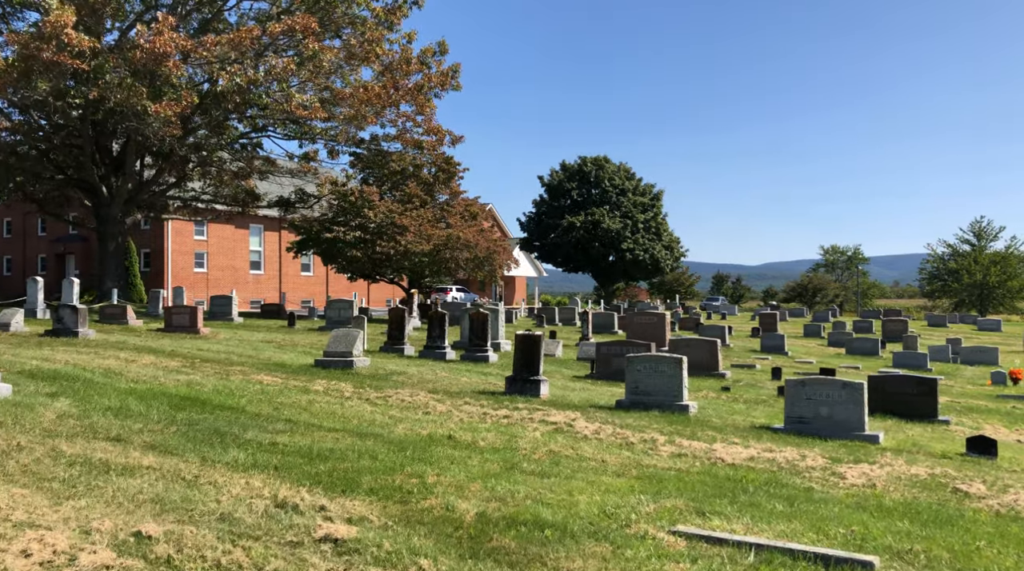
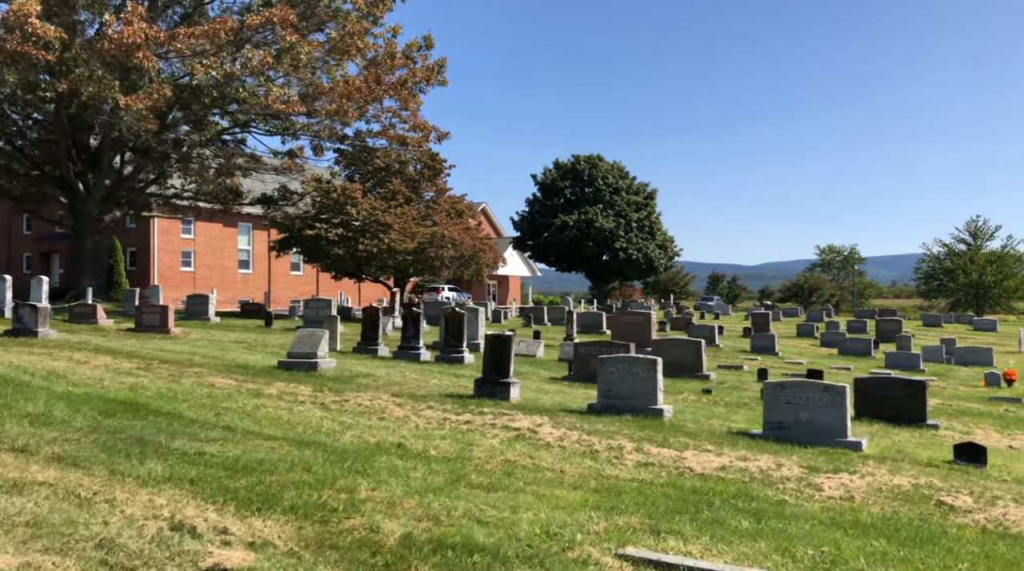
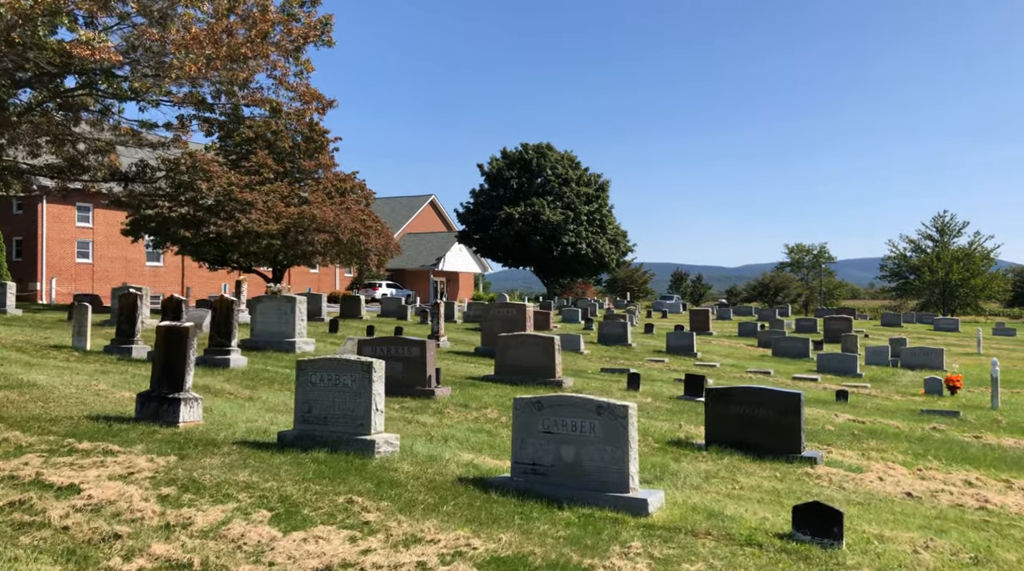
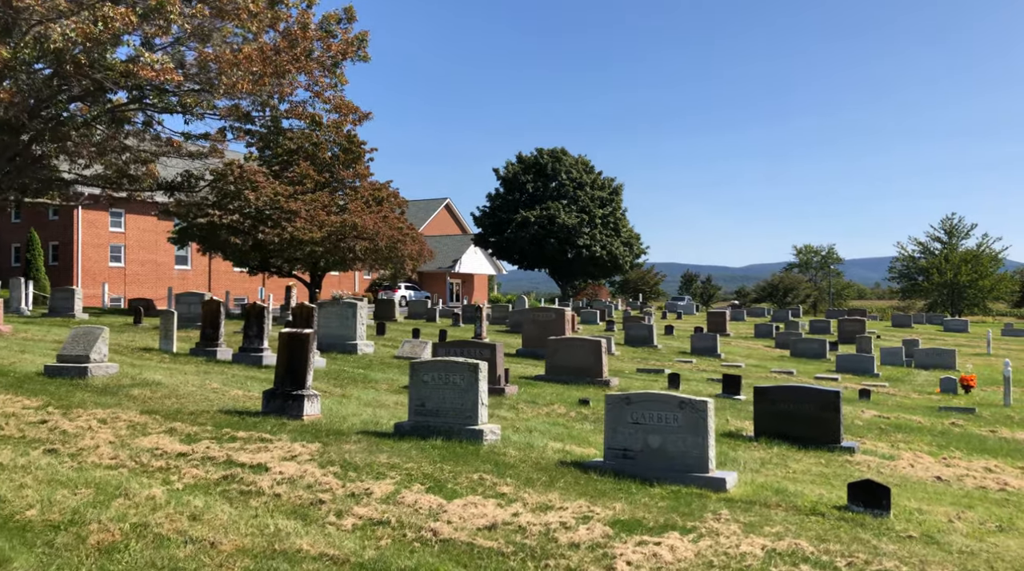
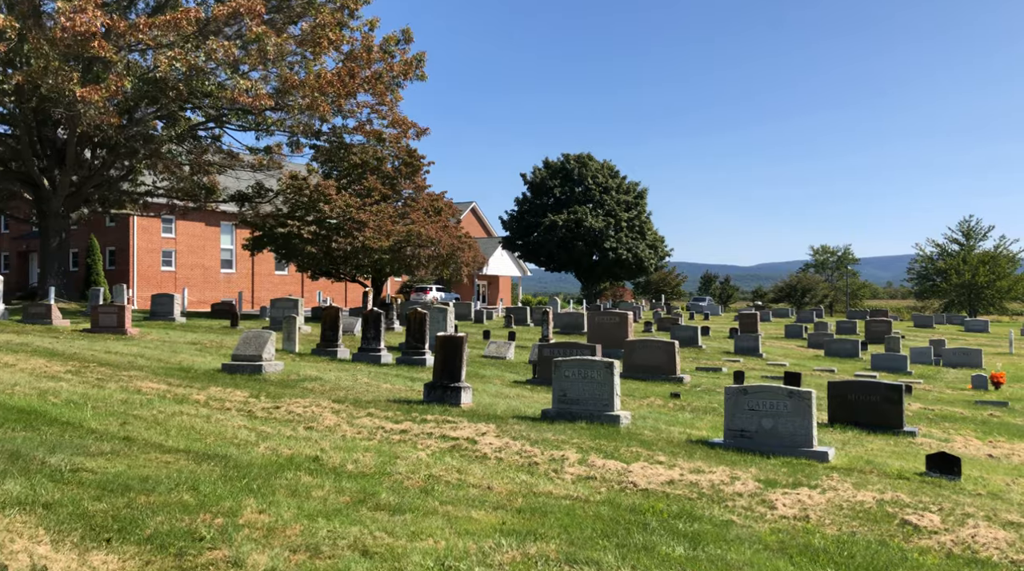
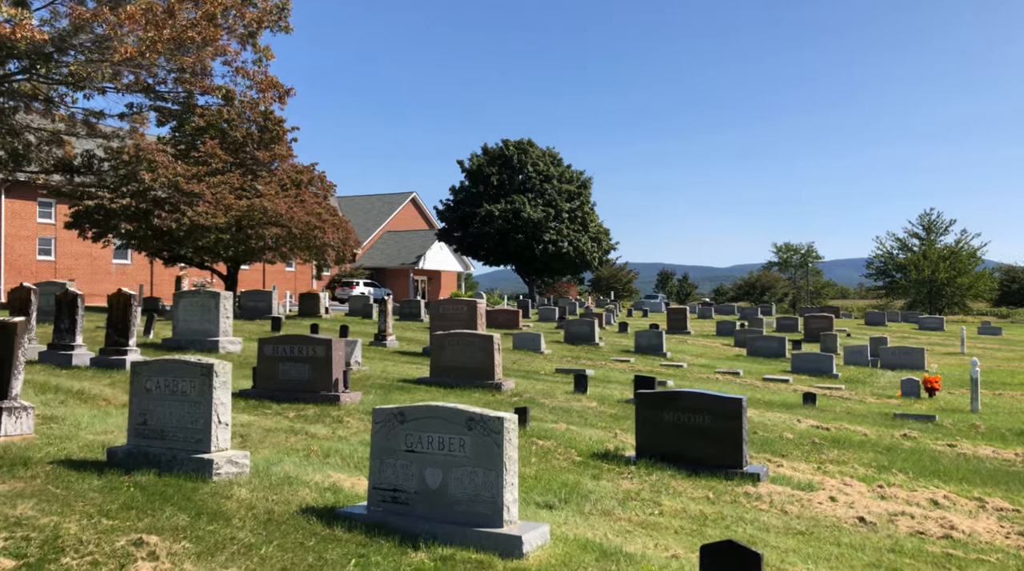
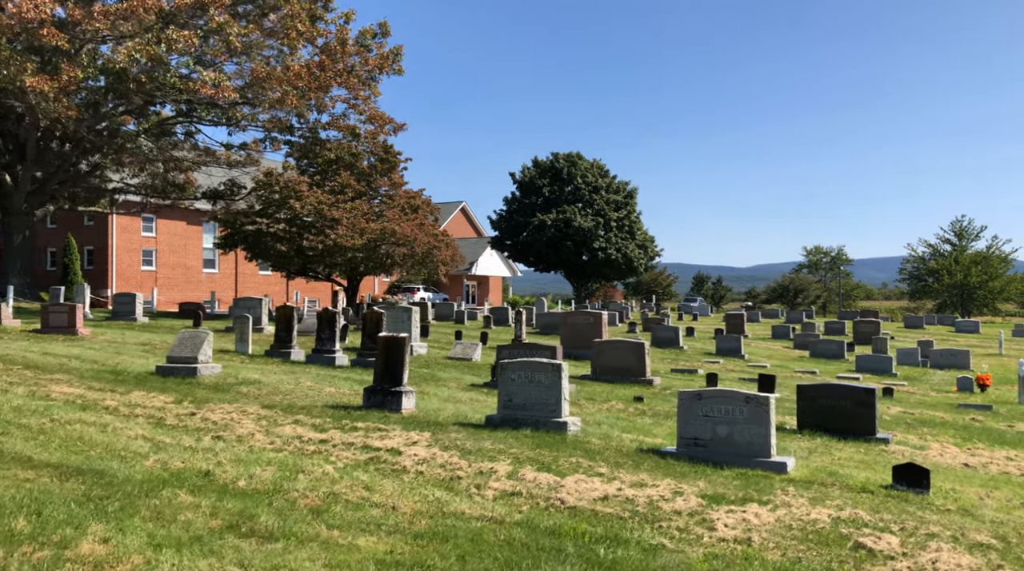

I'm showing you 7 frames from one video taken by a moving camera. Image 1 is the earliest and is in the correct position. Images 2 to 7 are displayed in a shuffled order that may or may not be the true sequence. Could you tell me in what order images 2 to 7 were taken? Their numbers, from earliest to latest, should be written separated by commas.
2, 5, 7, 4, 3, 6
